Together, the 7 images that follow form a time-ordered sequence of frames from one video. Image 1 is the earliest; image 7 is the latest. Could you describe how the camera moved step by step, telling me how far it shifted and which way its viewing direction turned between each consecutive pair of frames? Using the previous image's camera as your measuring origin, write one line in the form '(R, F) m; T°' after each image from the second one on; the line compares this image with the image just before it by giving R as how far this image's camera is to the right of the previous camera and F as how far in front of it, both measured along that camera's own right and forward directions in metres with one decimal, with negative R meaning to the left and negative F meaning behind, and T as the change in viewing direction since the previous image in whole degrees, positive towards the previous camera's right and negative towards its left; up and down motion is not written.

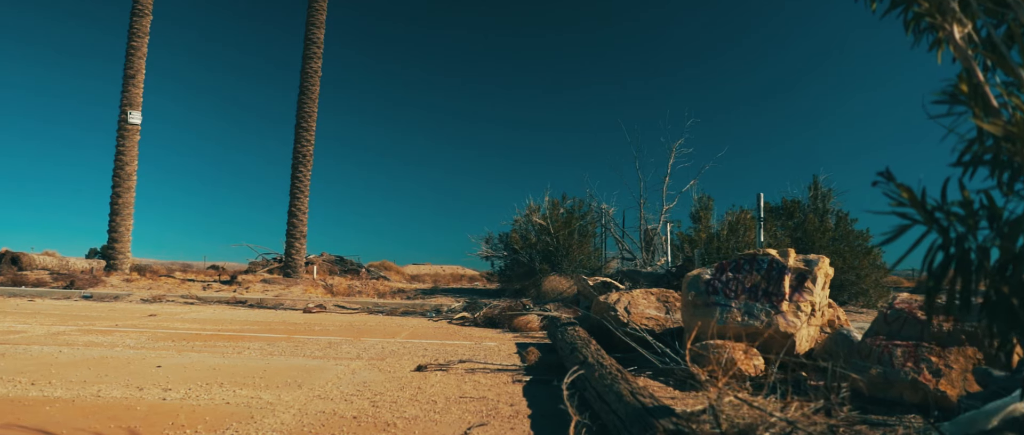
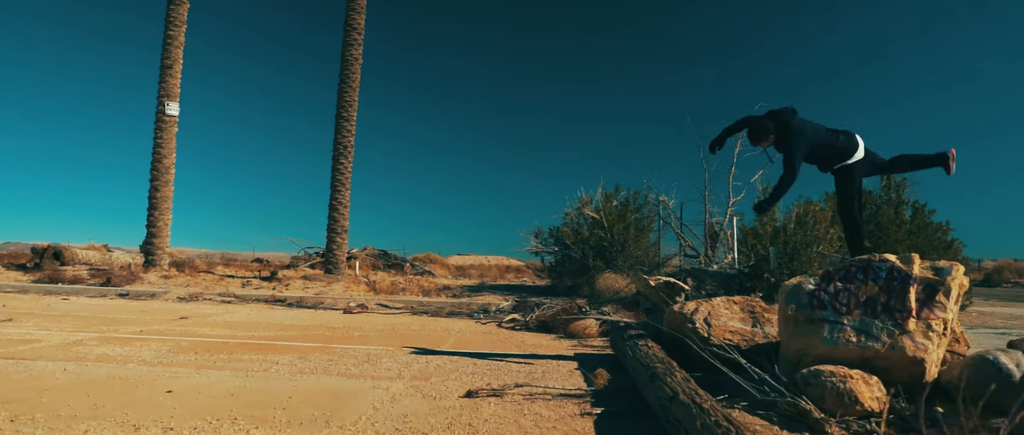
(-0.2, +0.9) m; -5°
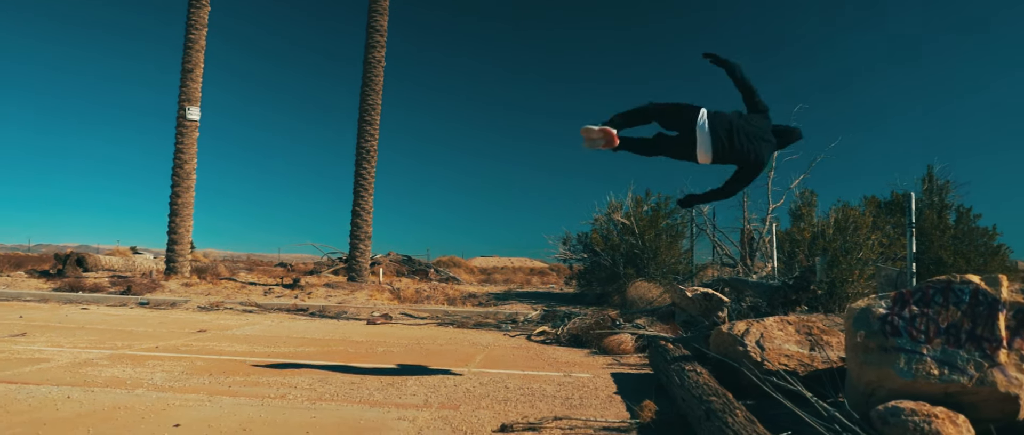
(-0.1, +0.4) m; -2°
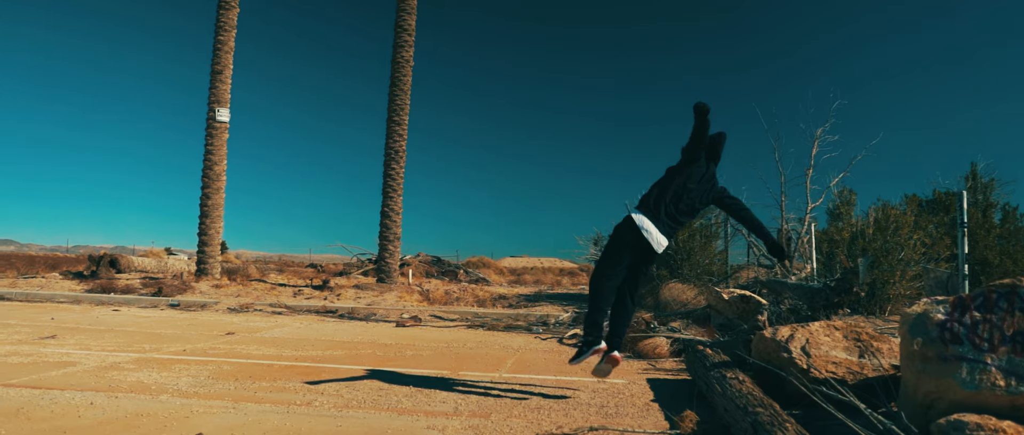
(0.0, +0.3) m; -3°
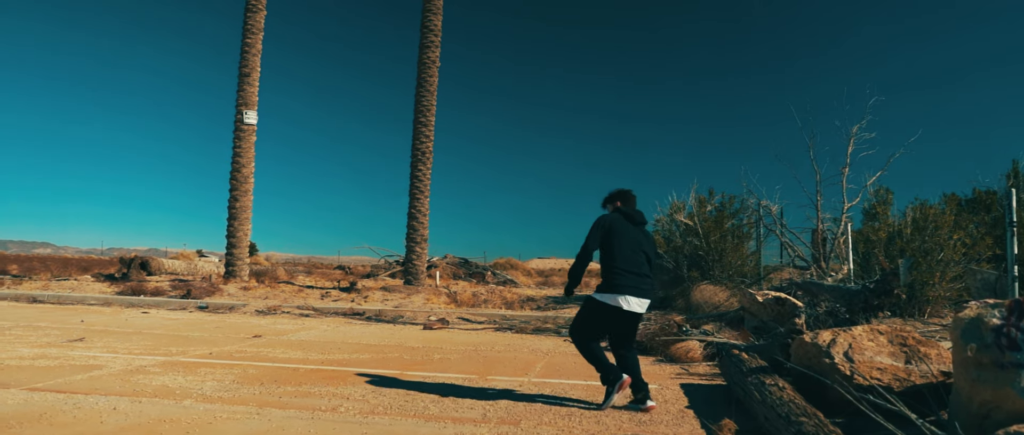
(0.0, +0.2) m; -3°
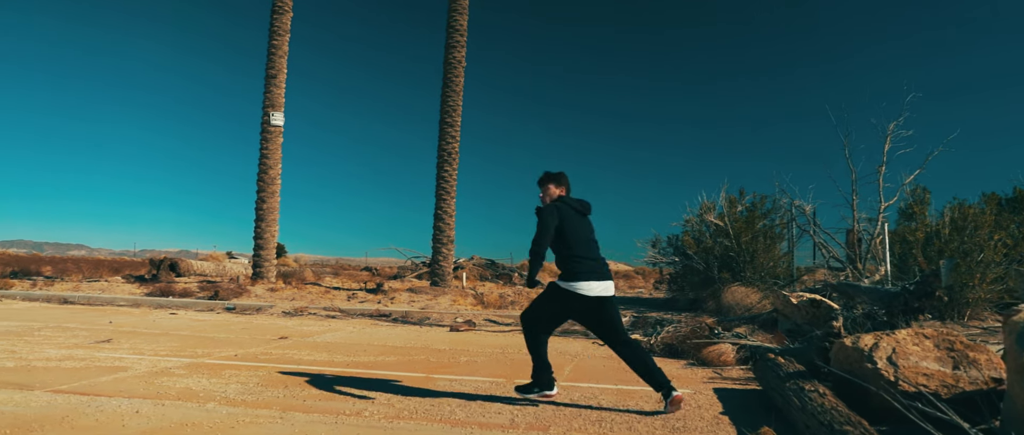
(0.0, +0.2) m; -3°
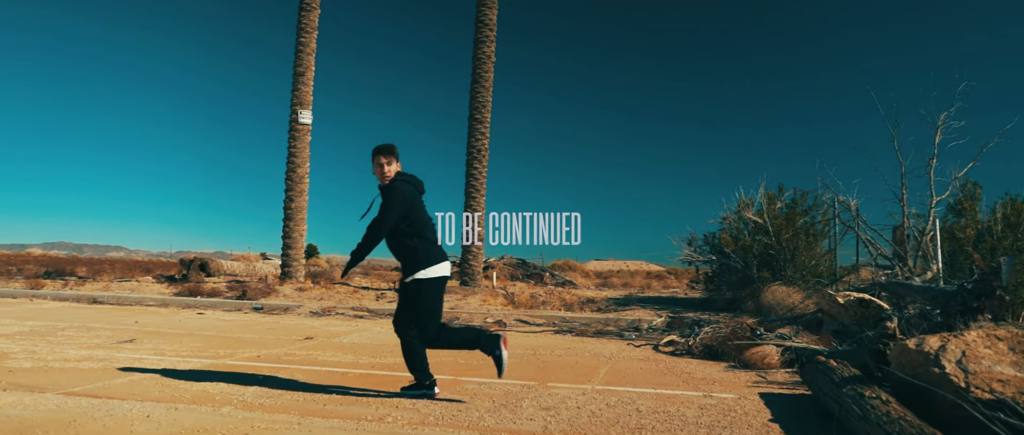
(0.0, +0.3) m; -3°
